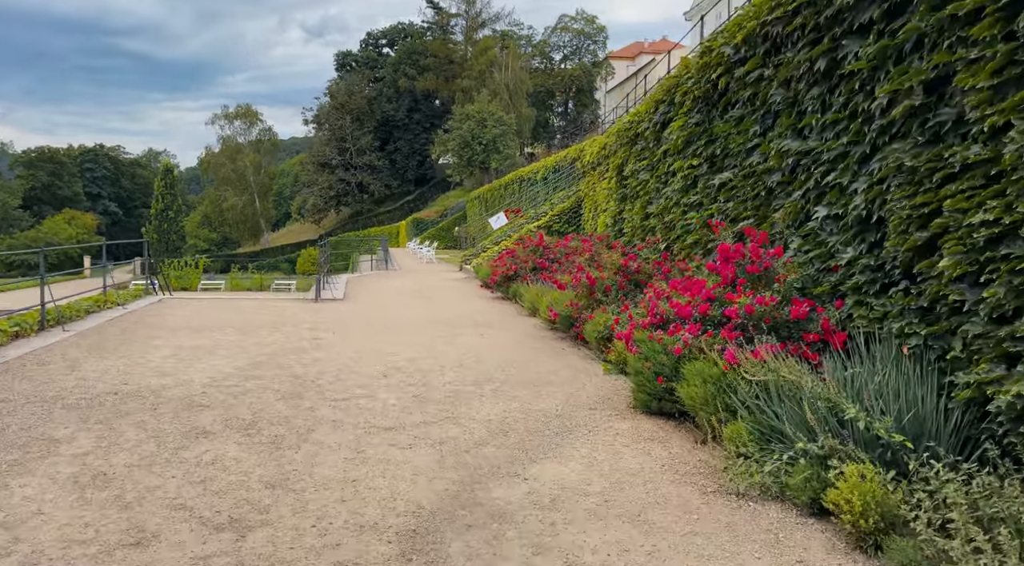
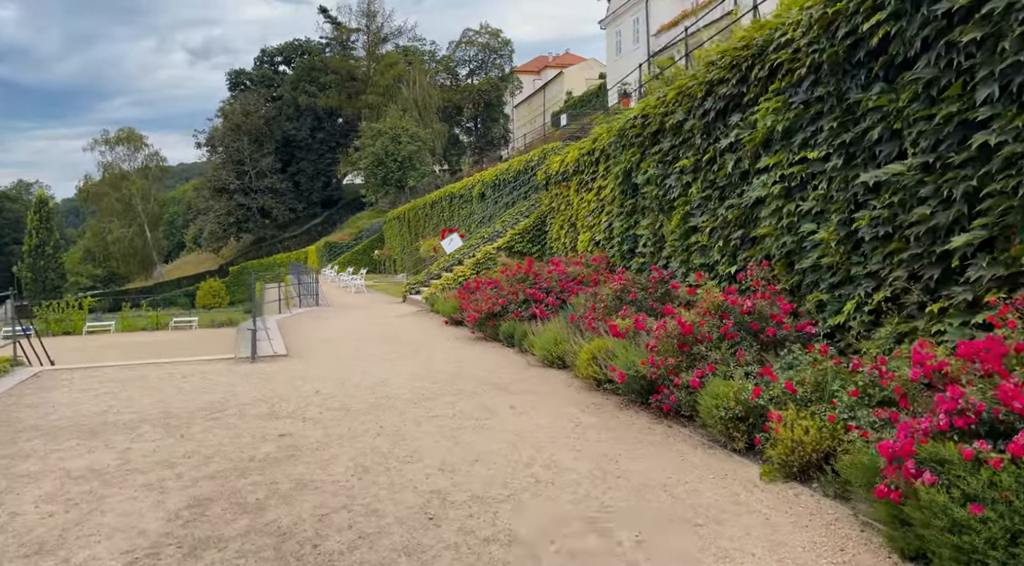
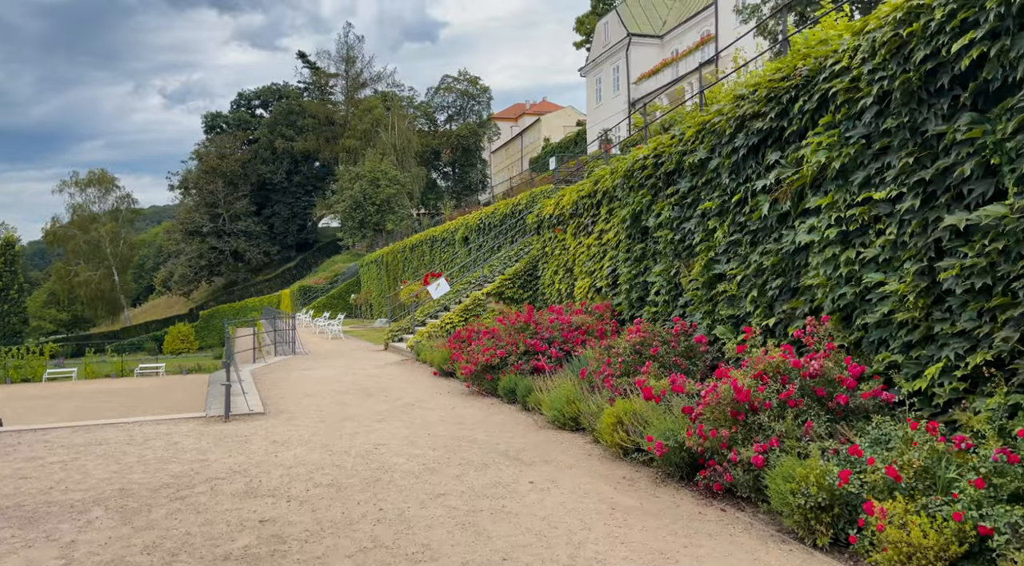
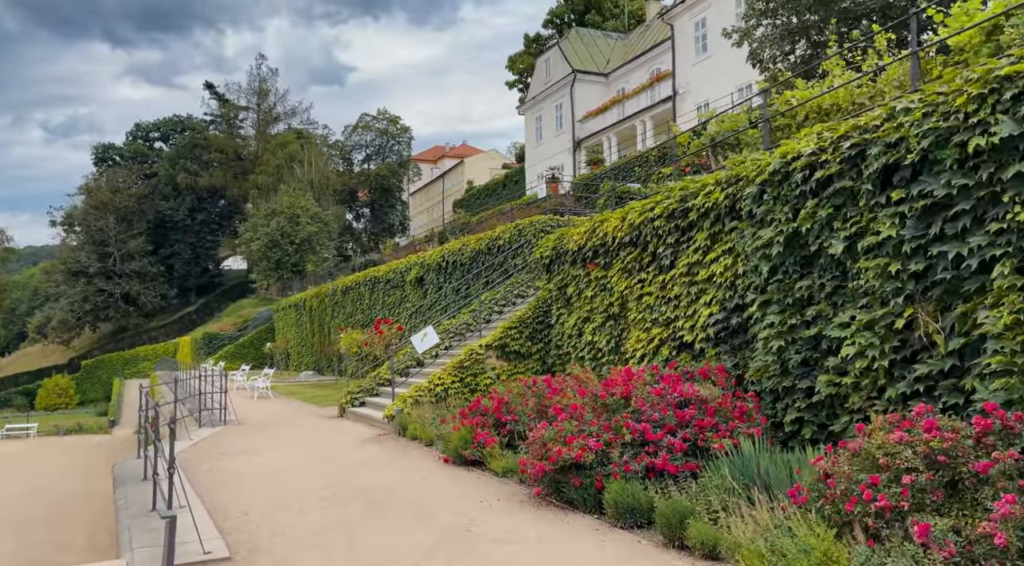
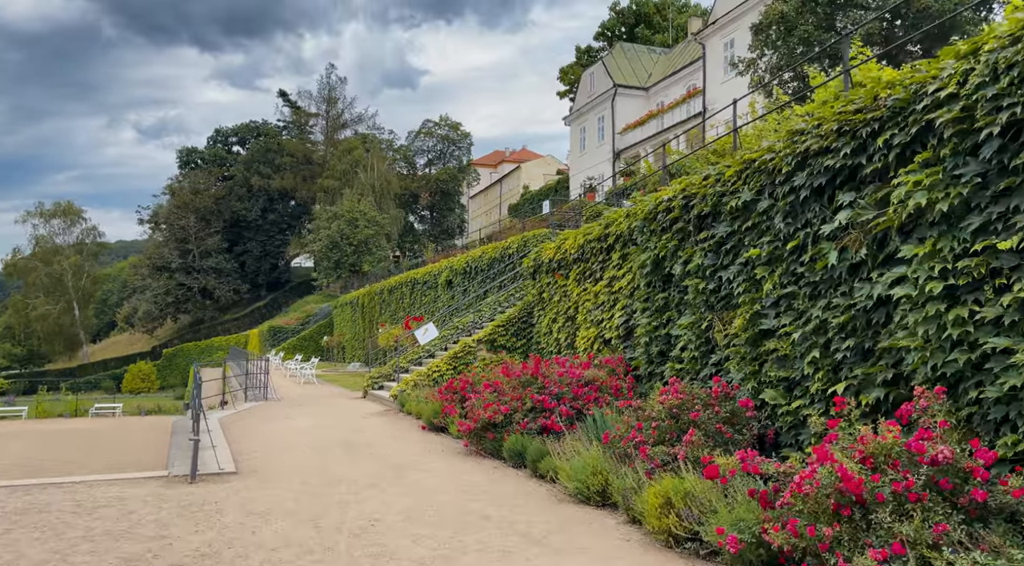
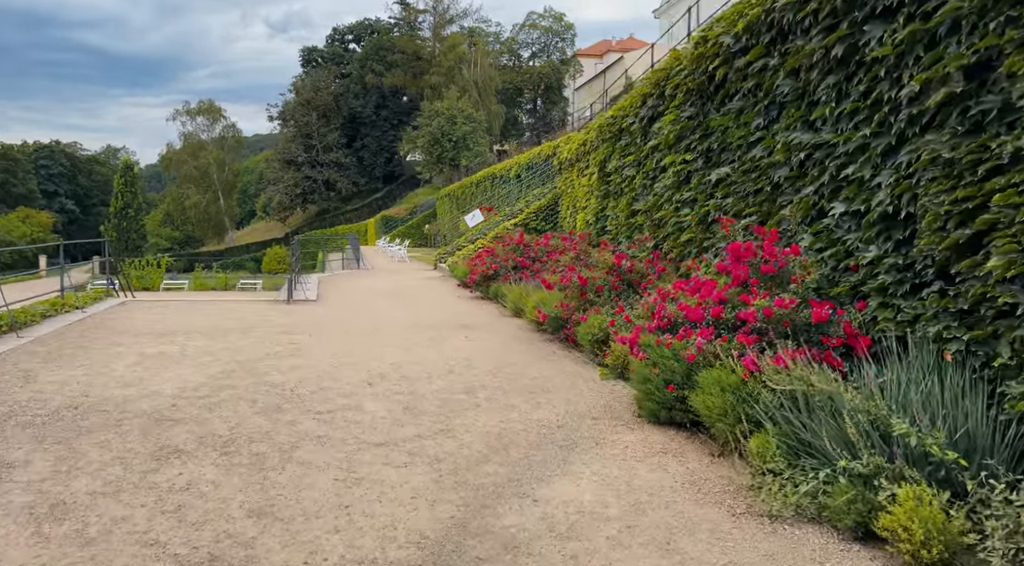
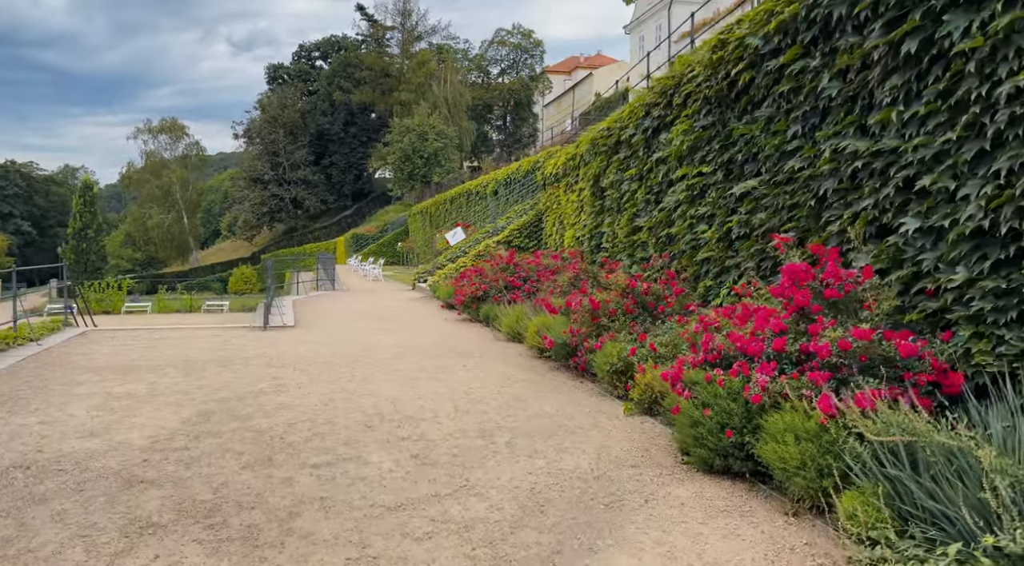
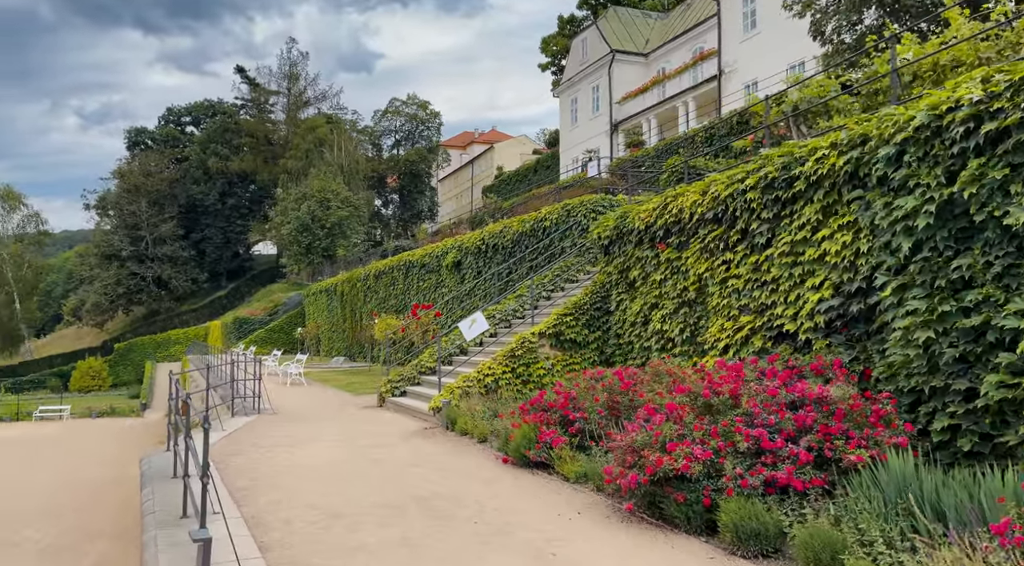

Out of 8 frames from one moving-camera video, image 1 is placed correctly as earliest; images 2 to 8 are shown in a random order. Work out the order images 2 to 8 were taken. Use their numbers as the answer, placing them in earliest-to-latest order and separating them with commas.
6, 7, 2, 3, 5, 4, 8
